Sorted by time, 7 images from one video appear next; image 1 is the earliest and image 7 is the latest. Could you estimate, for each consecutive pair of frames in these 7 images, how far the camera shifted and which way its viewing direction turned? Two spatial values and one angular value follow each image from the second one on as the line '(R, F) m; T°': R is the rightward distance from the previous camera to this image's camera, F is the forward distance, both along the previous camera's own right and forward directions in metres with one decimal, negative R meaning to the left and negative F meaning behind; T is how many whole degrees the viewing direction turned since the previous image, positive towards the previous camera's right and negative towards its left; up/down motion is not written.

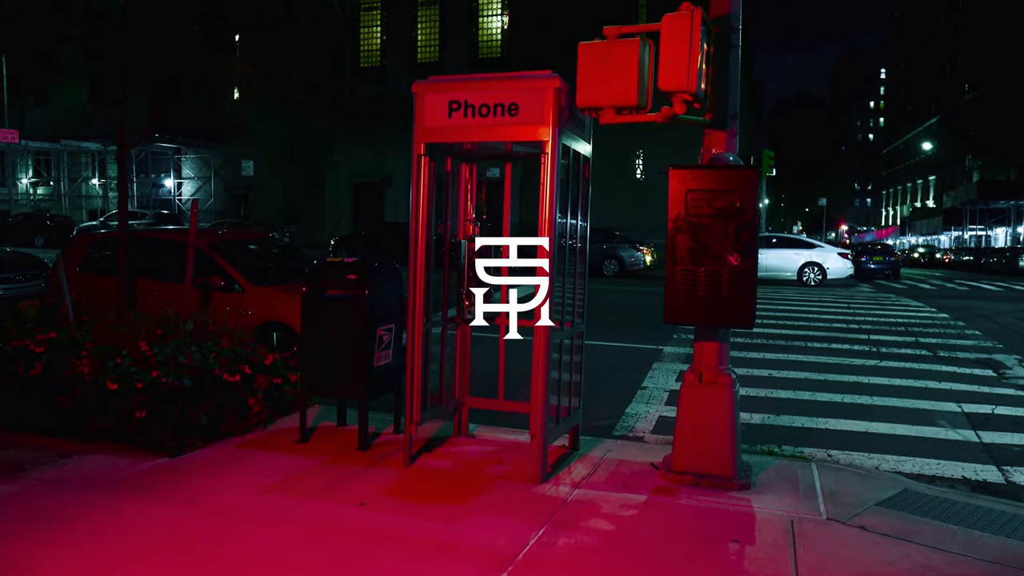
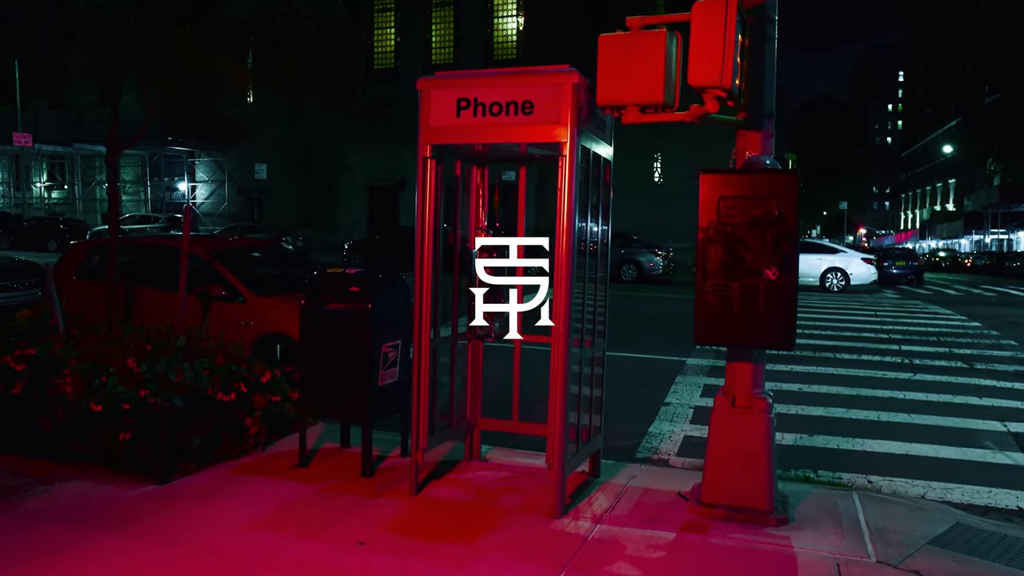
(0.0, +0.5) m; -1°
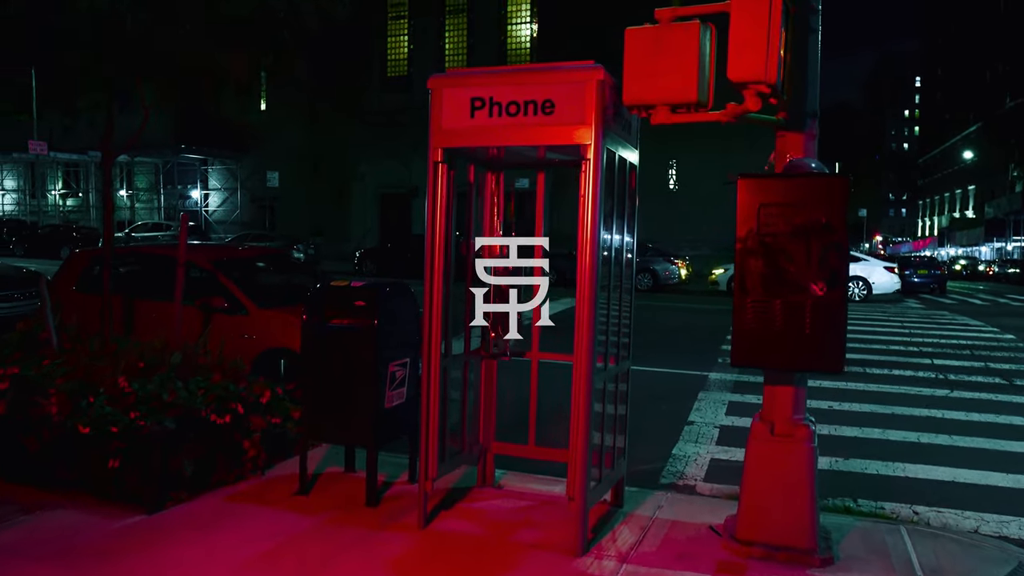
(0.0, +0.4) m; -1°
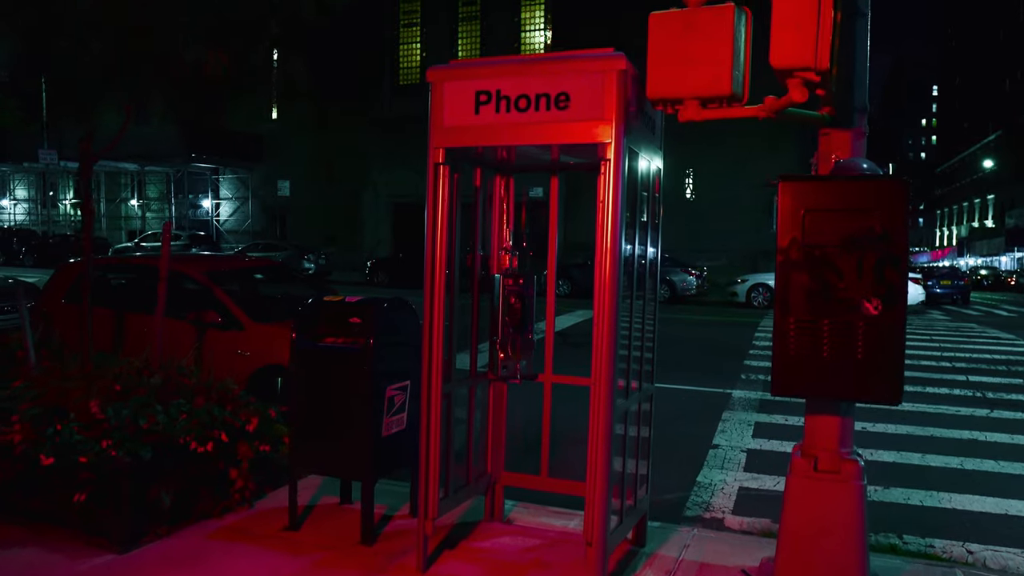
(0.0, +0.5) m; -1°
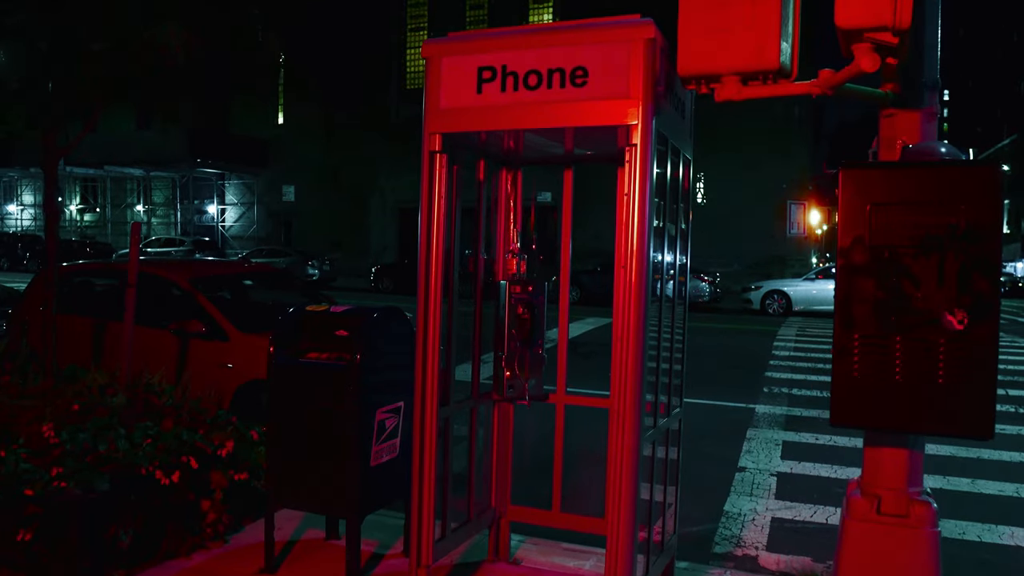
(0.0, +0.6) m; -1°
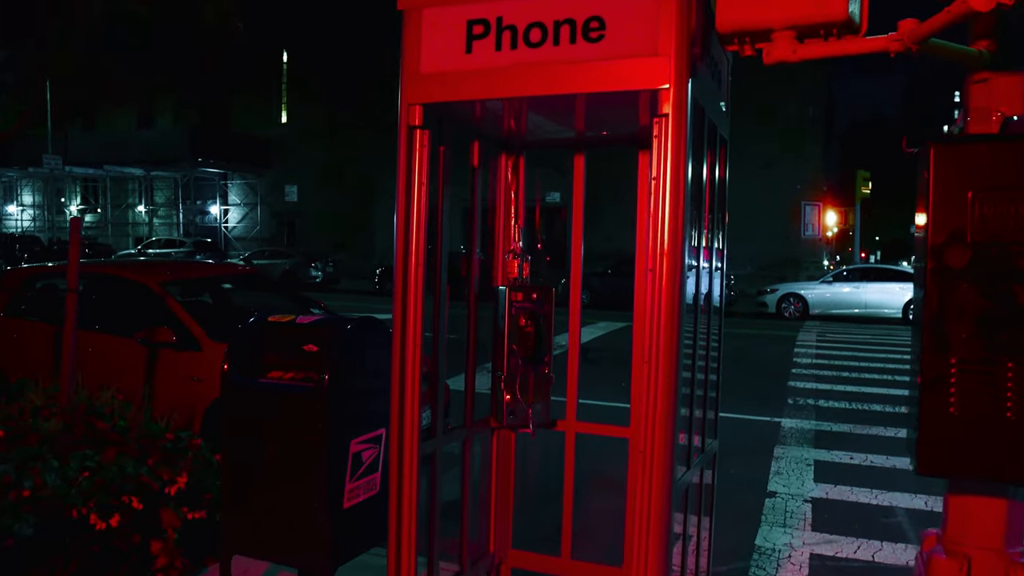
(0.0, +0.7) m; 0°
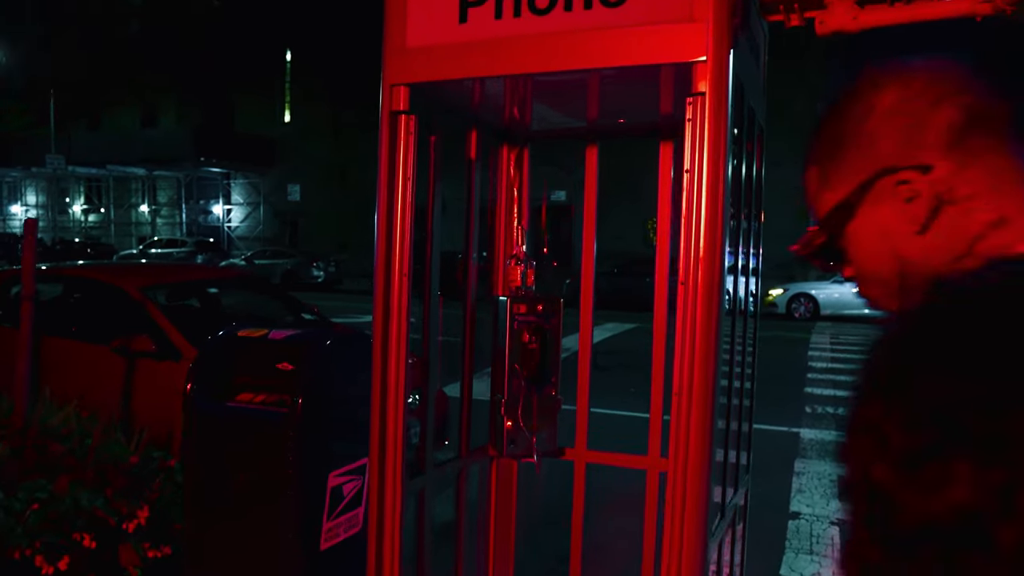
(0.0, +0.5) m; 0°
